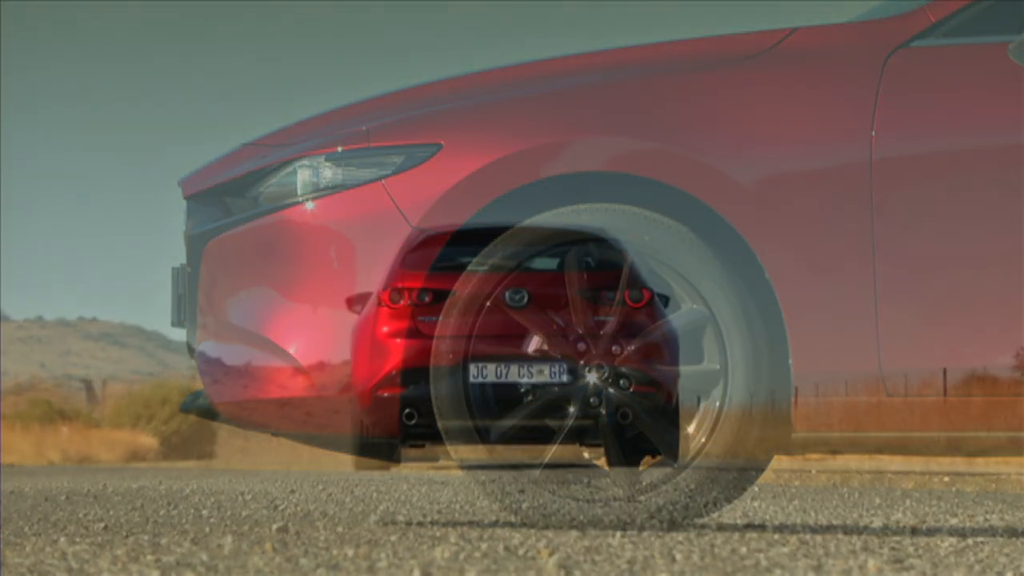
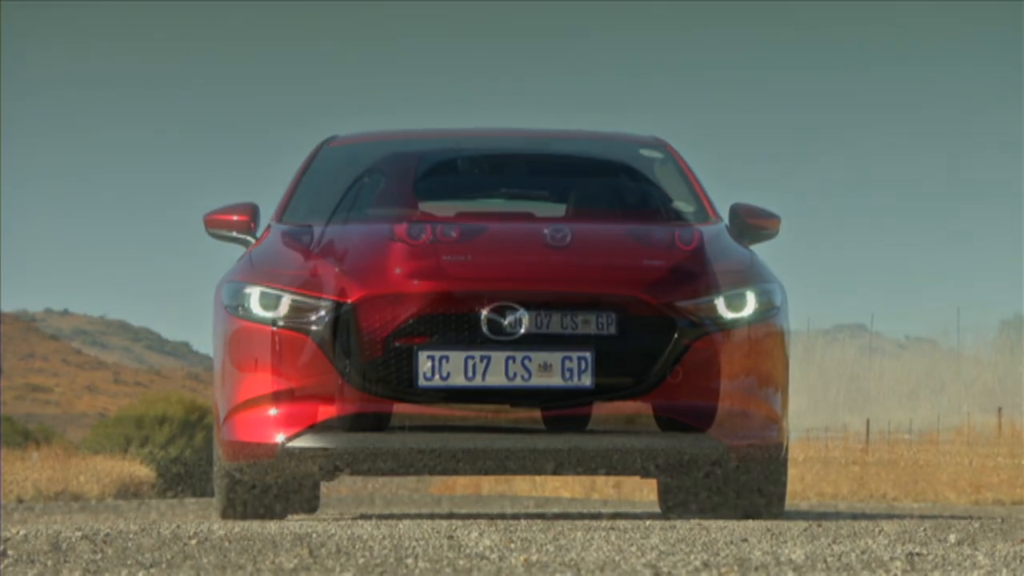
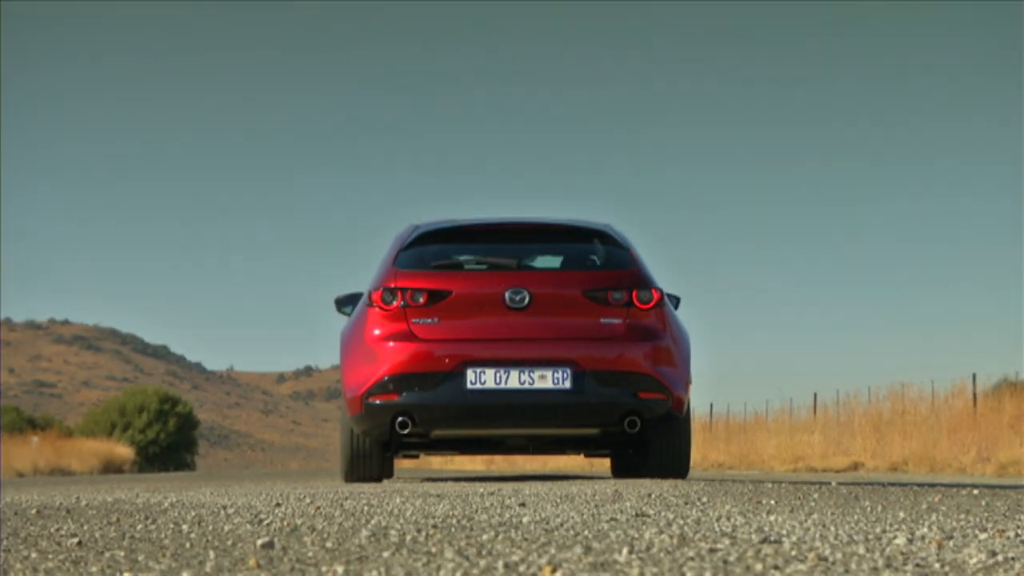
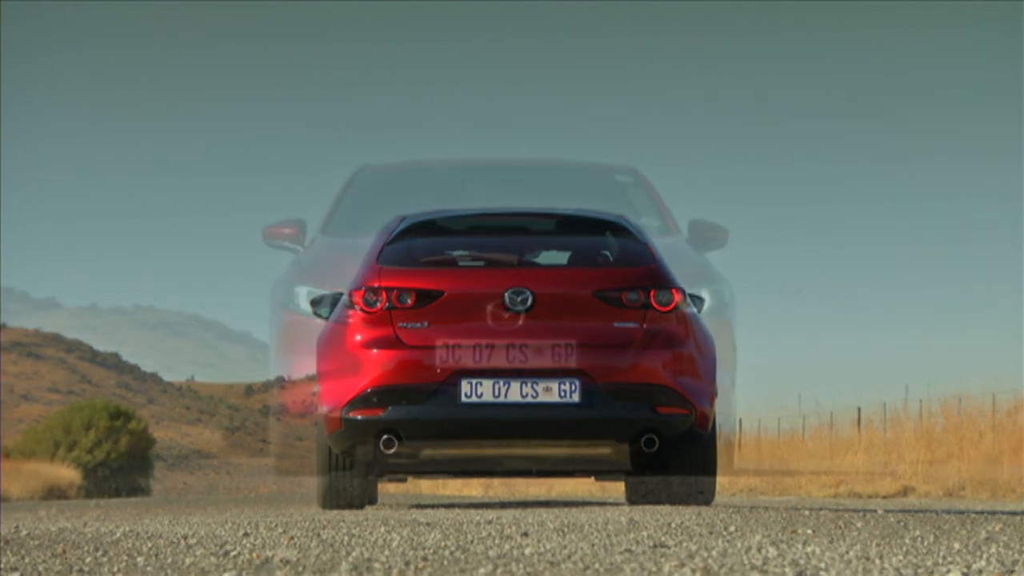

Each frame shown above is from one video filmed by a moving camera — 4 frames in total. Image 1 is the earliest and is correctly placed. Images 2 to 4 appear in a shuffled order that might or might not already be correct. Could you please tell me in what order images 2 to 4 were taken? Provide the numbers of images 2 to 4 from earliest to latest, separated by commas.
3, 4, 2
